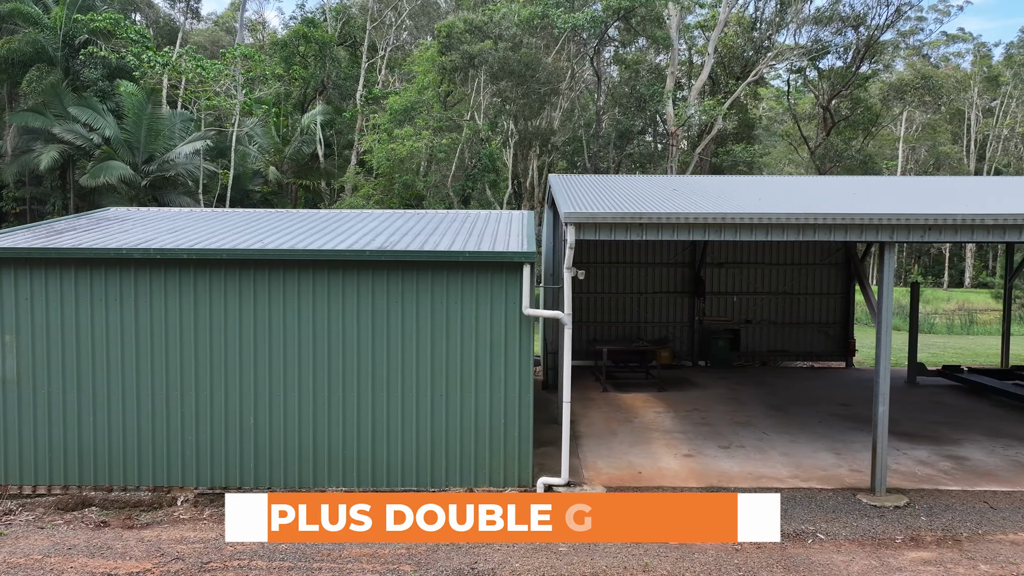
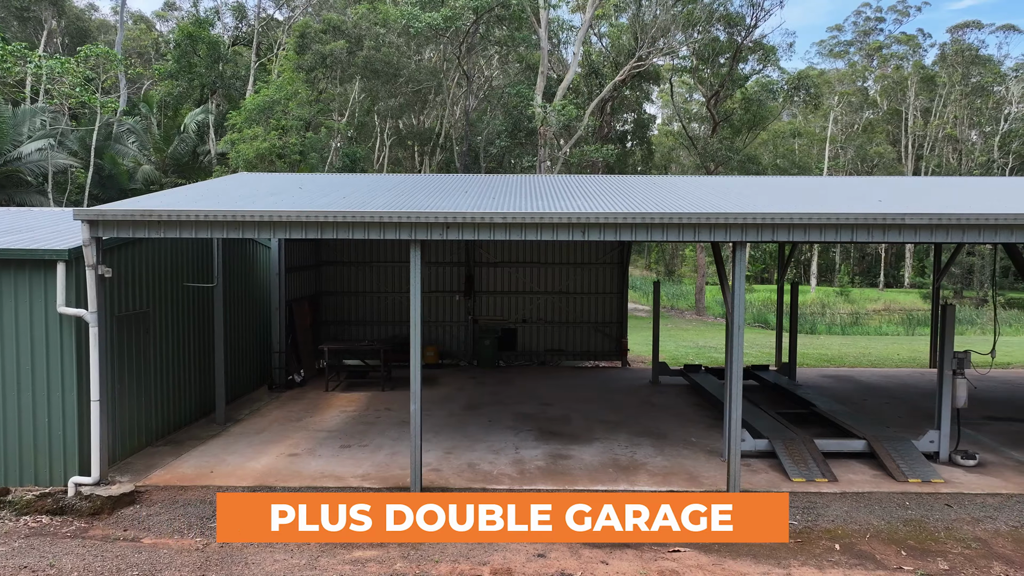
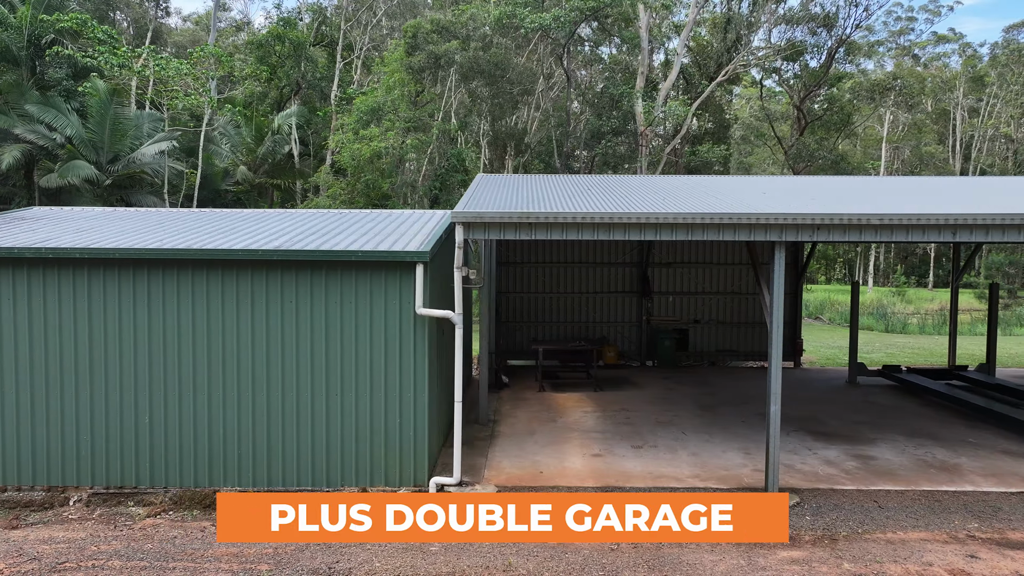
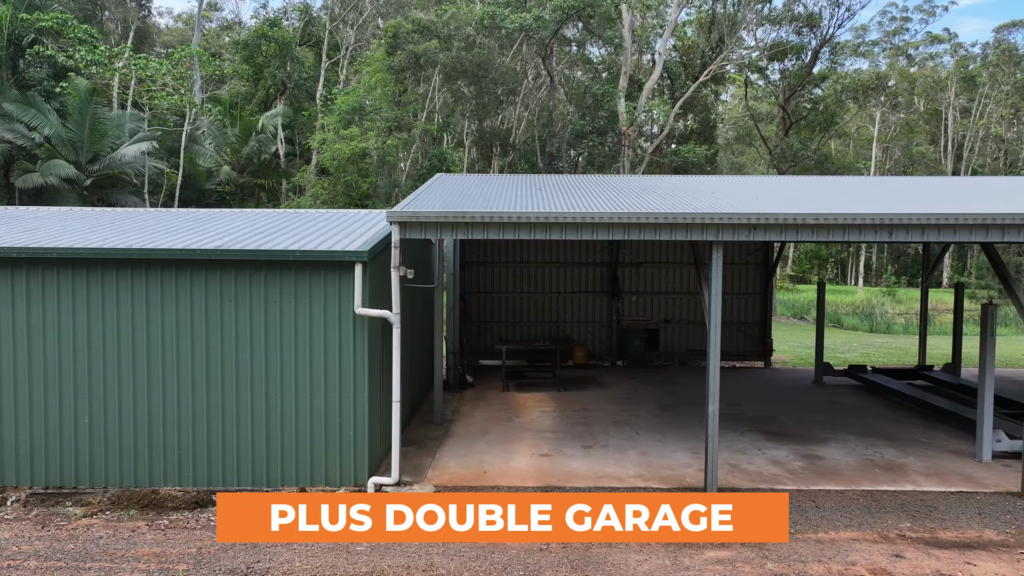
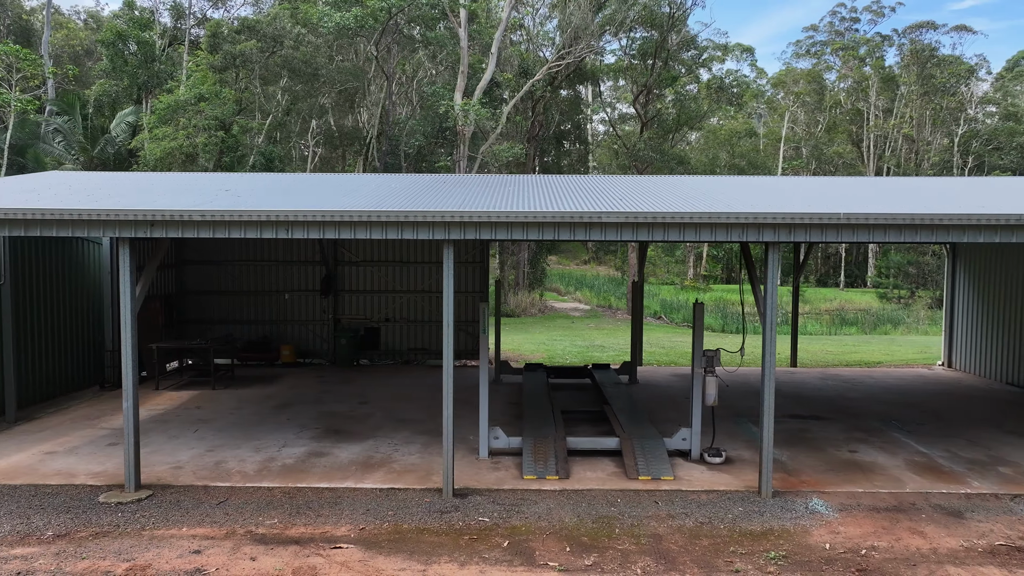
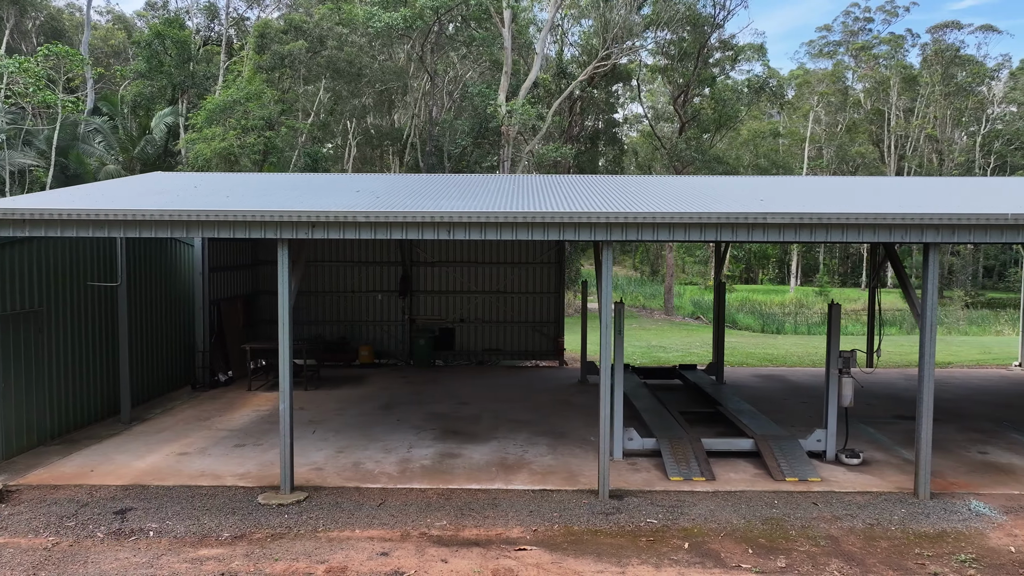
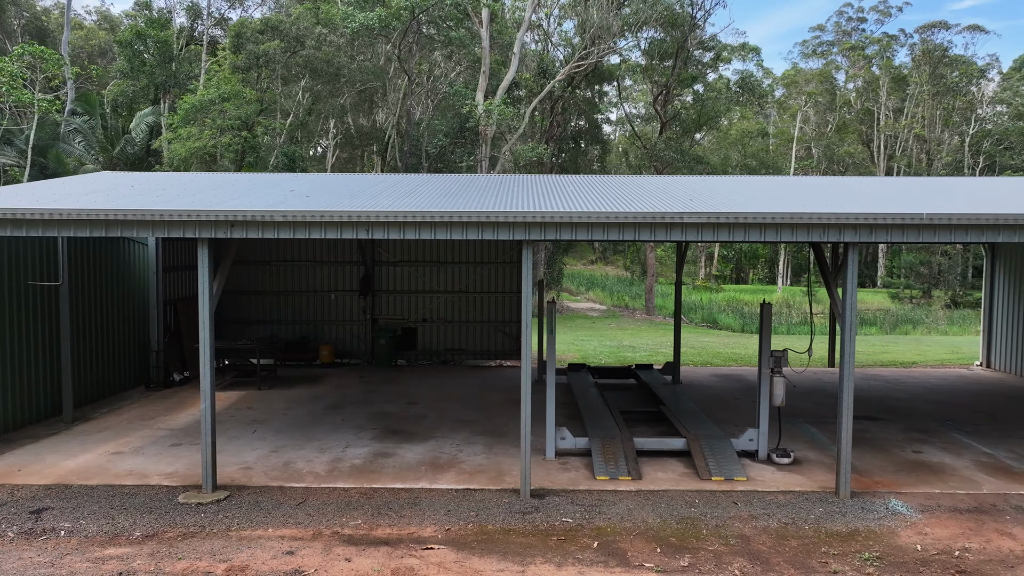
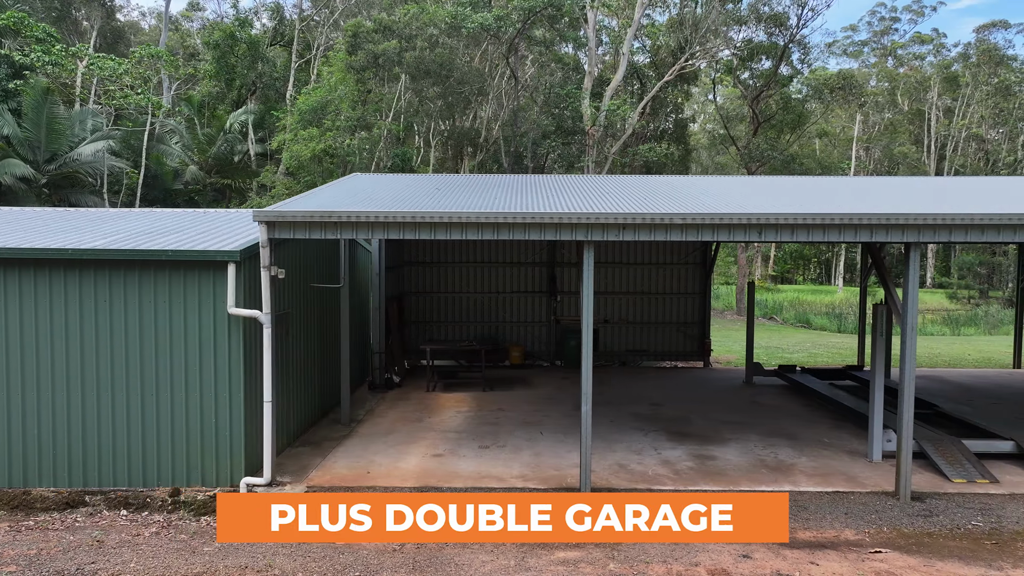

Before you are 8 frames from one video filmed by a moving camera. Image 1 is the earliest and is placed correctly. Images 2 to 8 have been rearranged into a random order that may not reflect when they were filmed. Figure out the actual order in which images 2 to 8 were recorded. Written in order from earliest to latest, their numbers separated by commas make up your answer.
3, 4, 8, 2, 6, 7, 5
